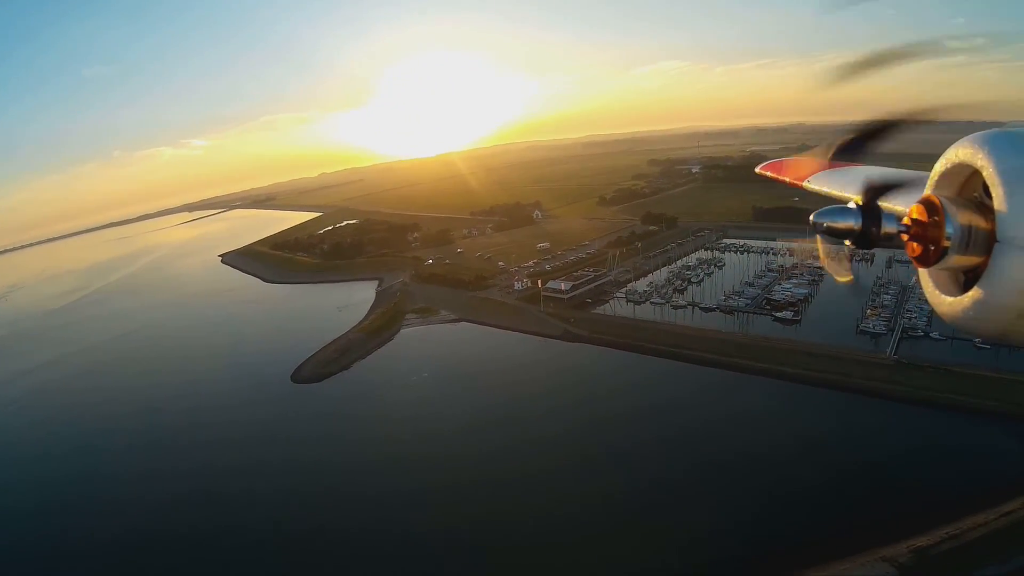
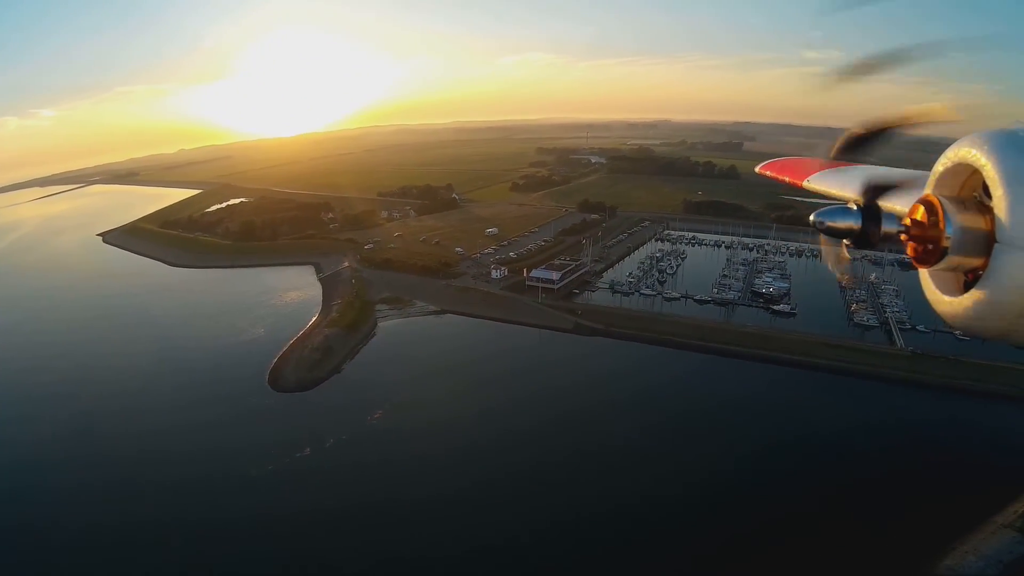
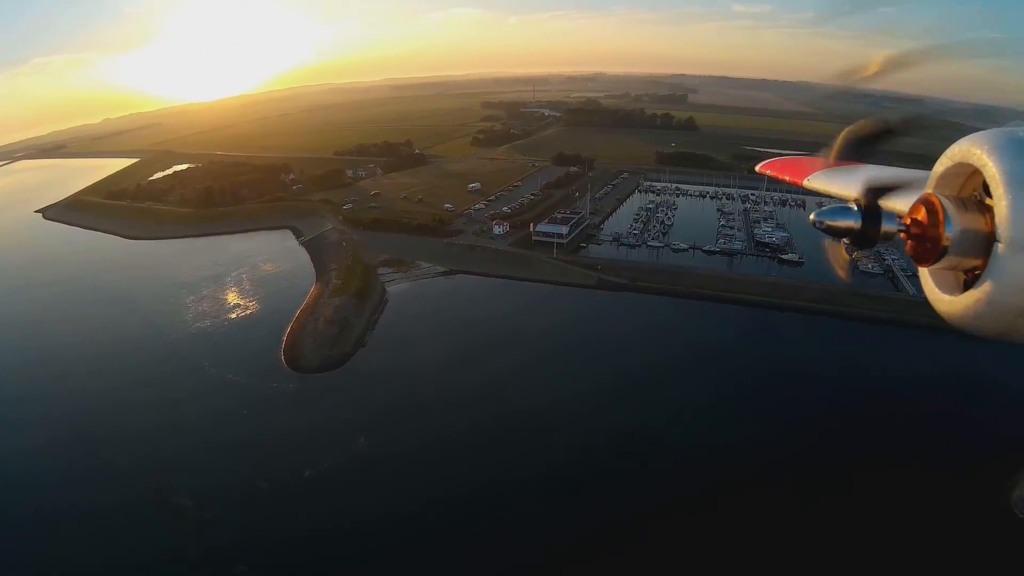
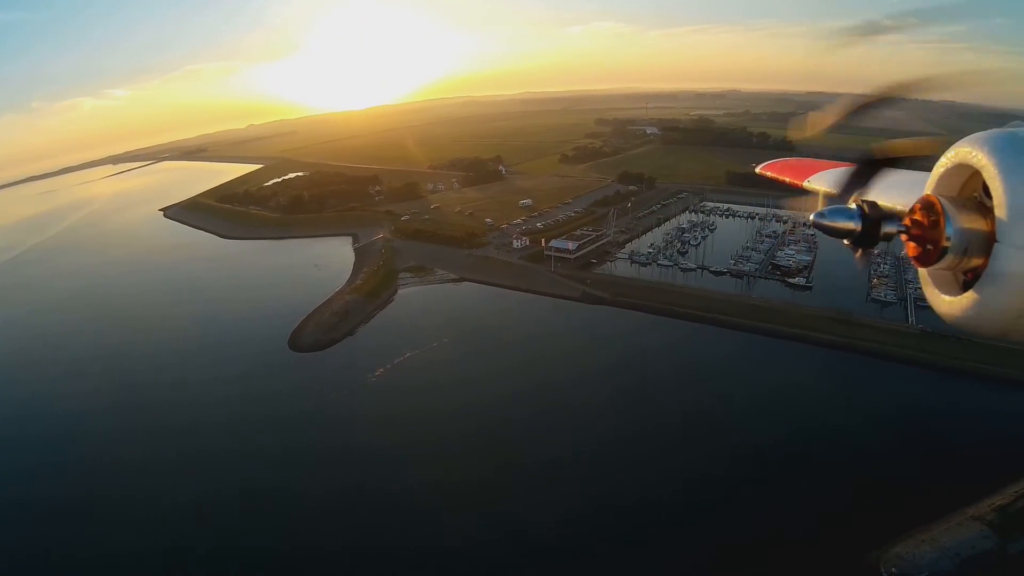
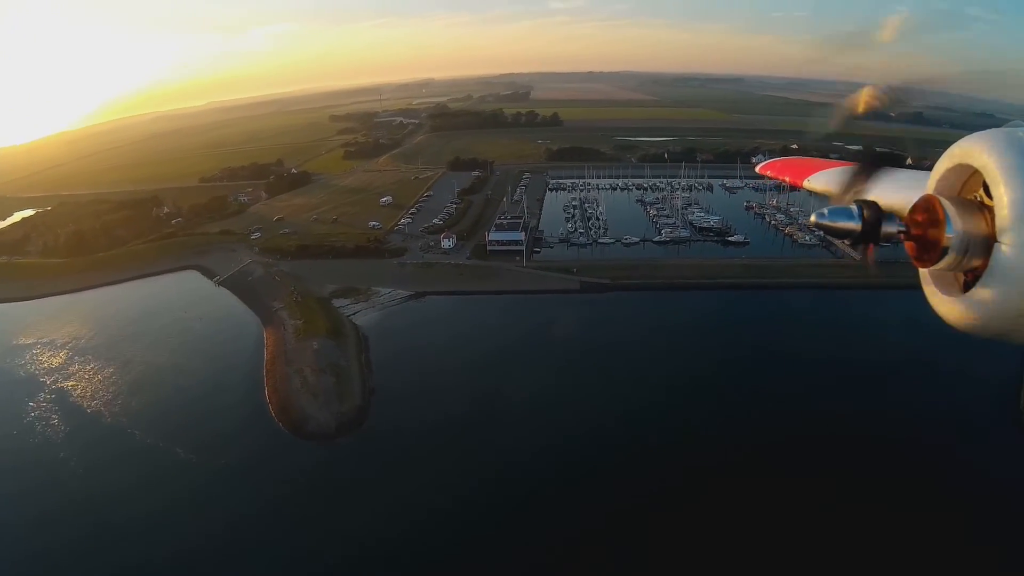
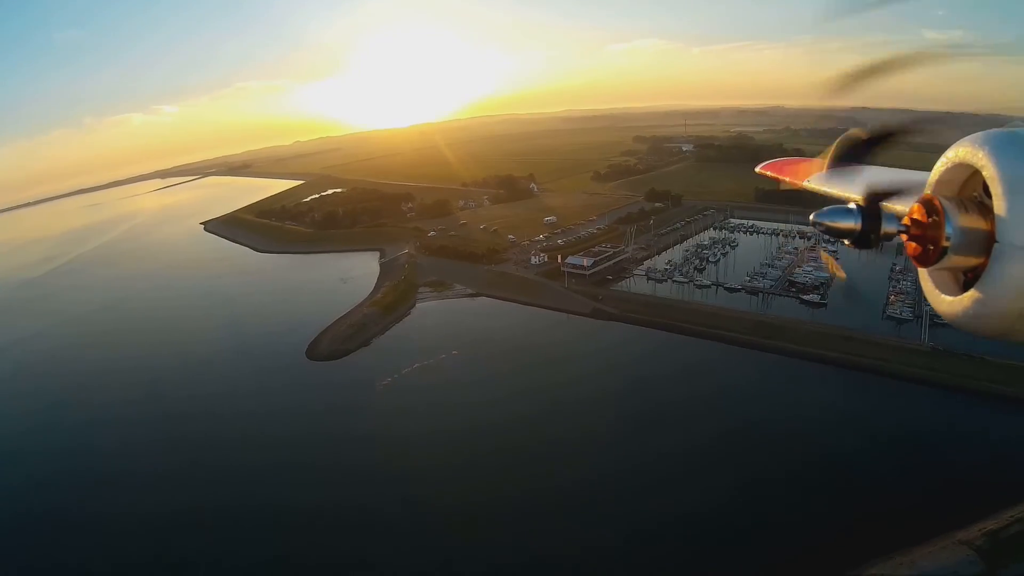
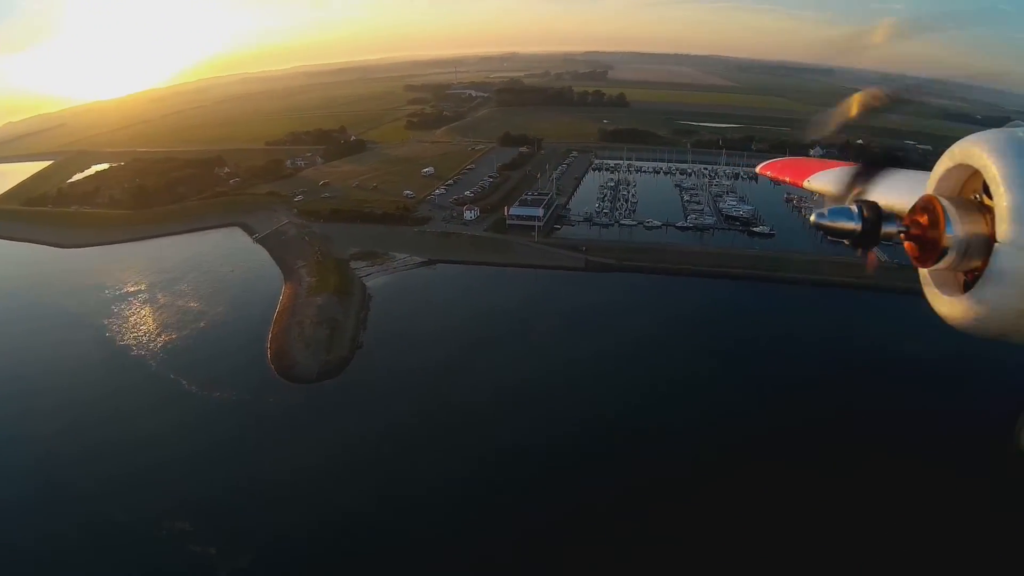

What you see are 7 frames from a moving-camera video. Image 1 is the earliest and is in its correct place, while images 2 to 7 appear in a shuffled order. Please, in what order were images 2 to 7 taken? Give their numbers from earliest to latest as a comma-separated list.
6, 4, 2, 3, 7, 5
